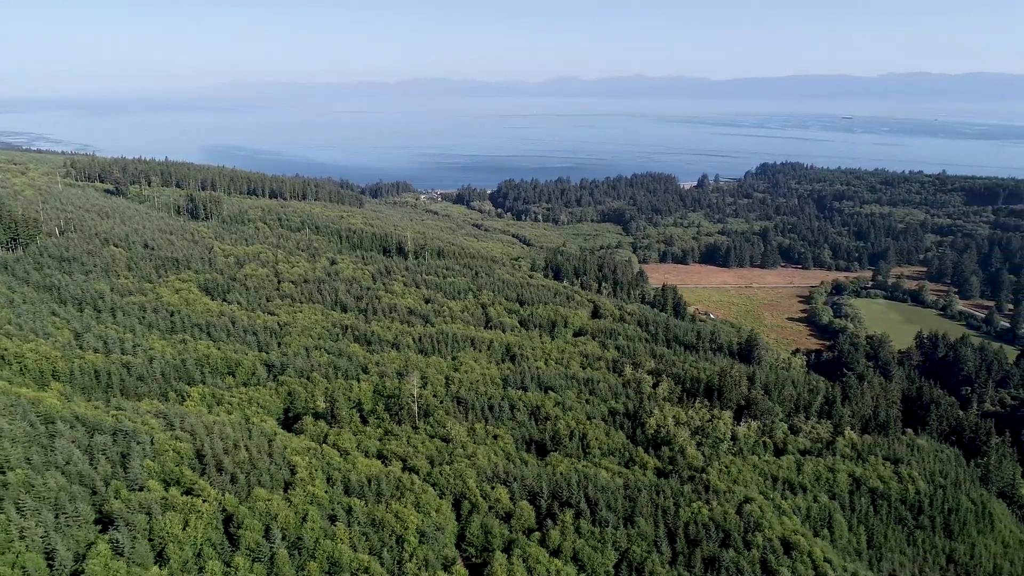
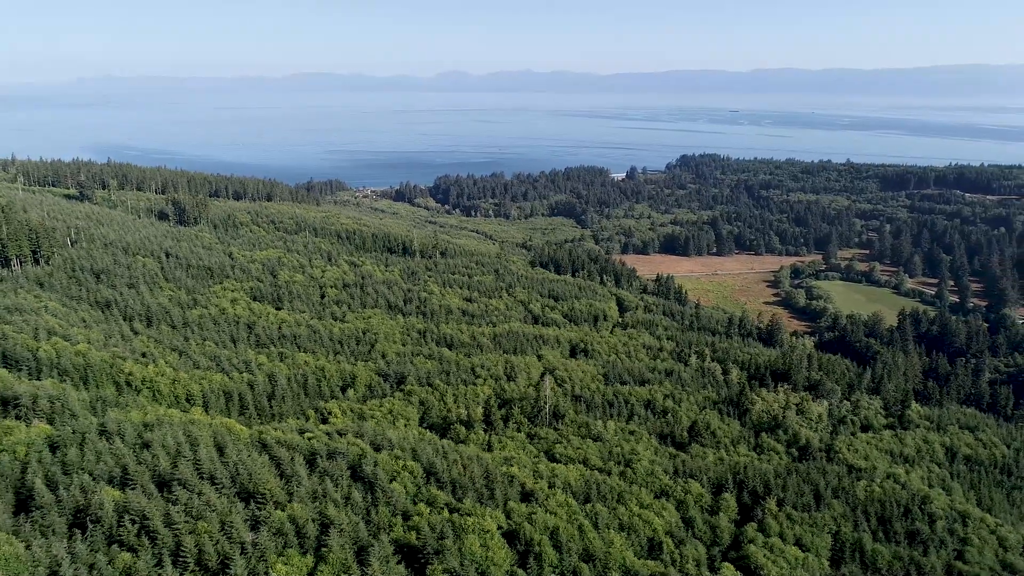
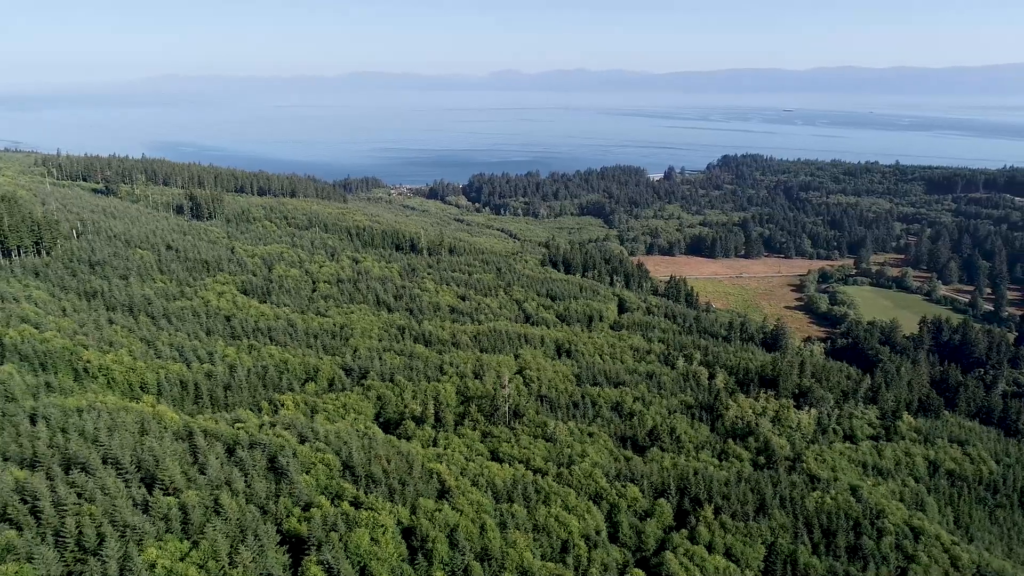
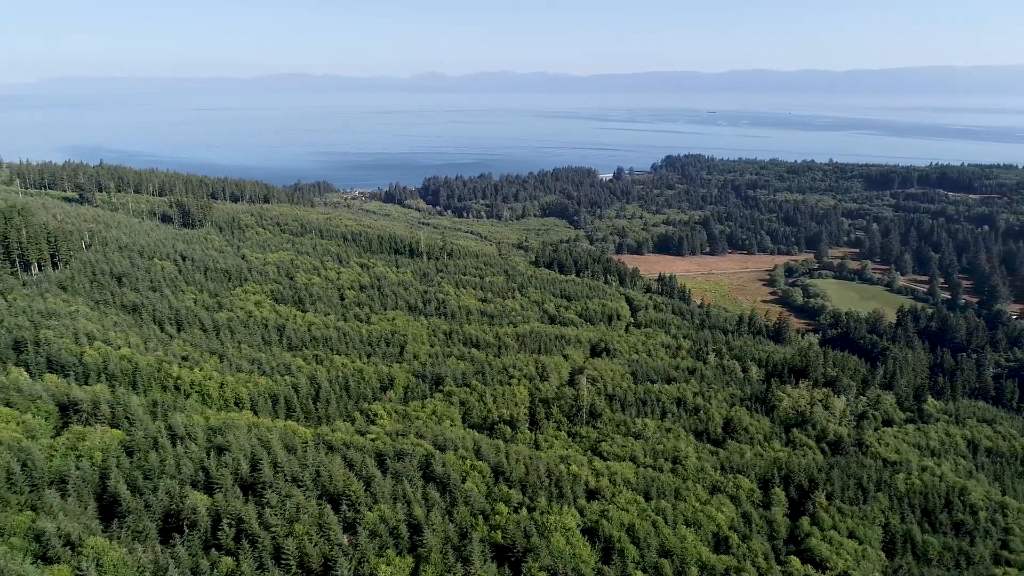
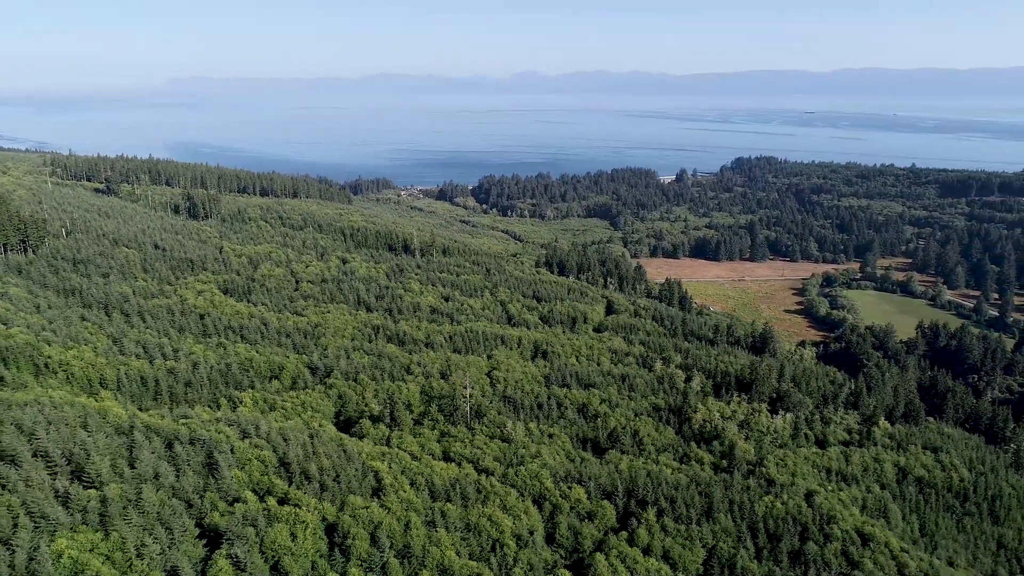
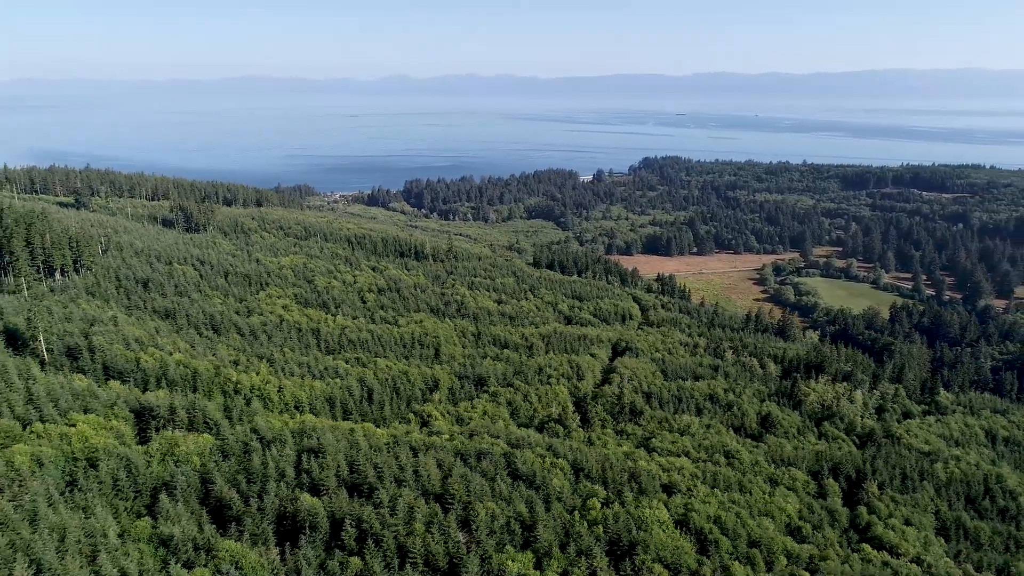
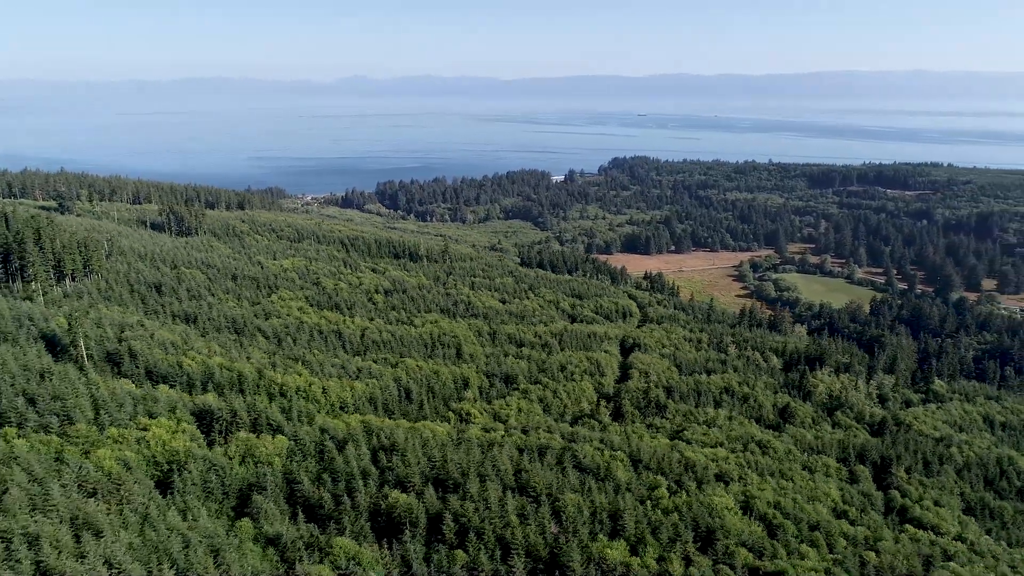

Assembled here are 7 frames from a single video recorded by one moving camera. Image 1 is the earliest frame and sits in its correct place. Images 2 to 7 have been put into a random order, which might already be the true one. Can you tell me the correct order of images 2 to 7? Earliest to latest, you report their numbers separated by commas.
5, 3, 2, 4, 6, 7
